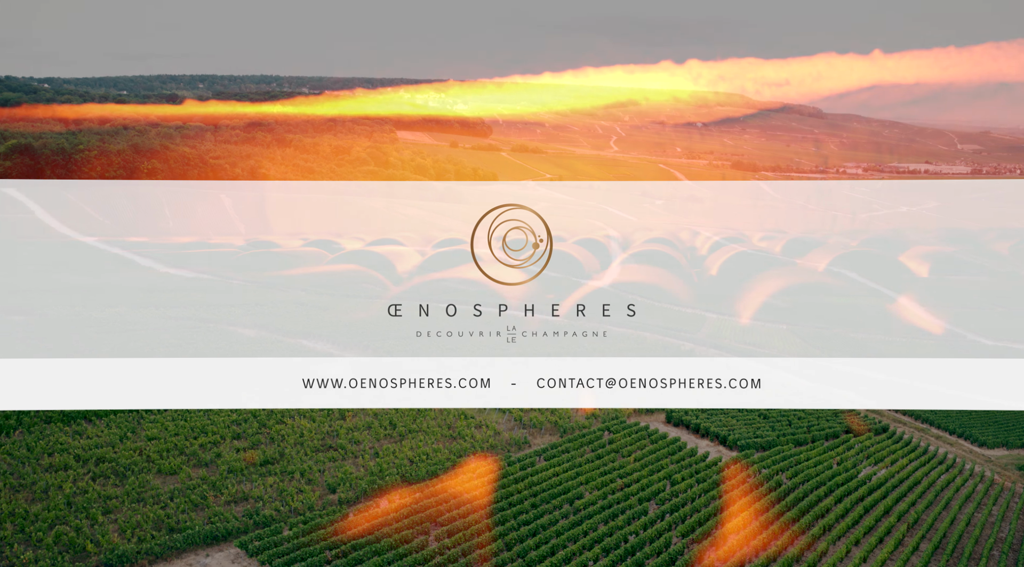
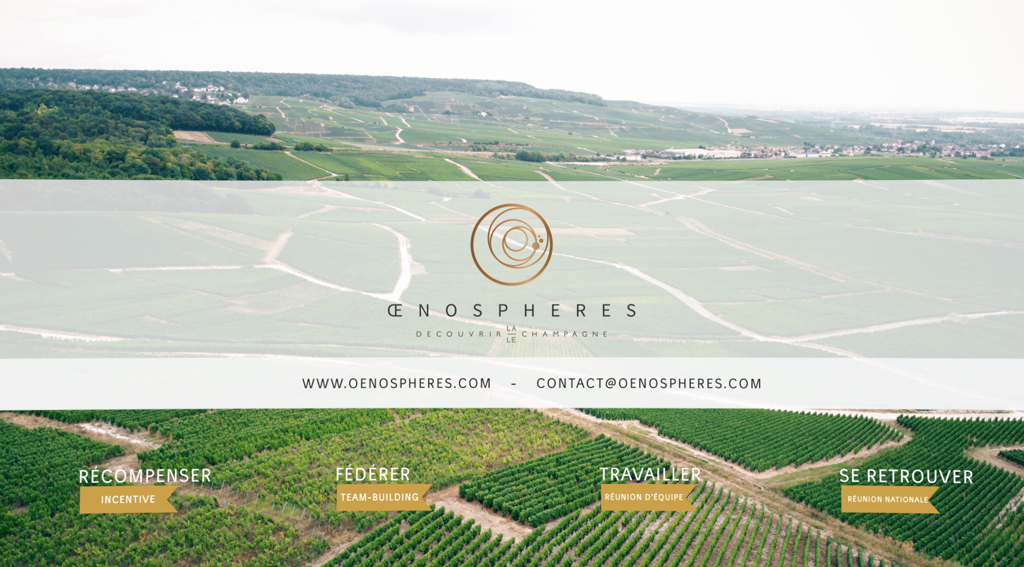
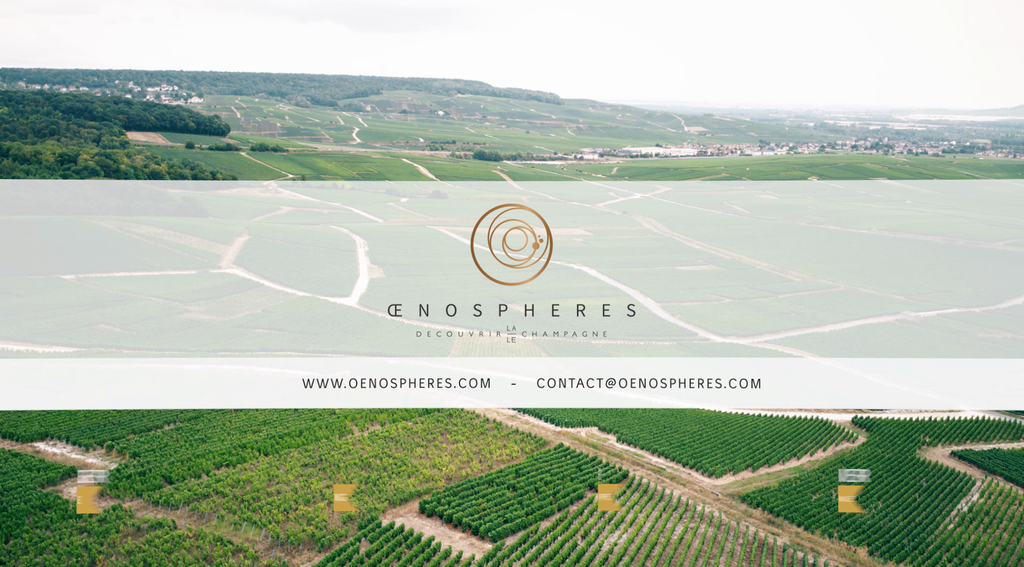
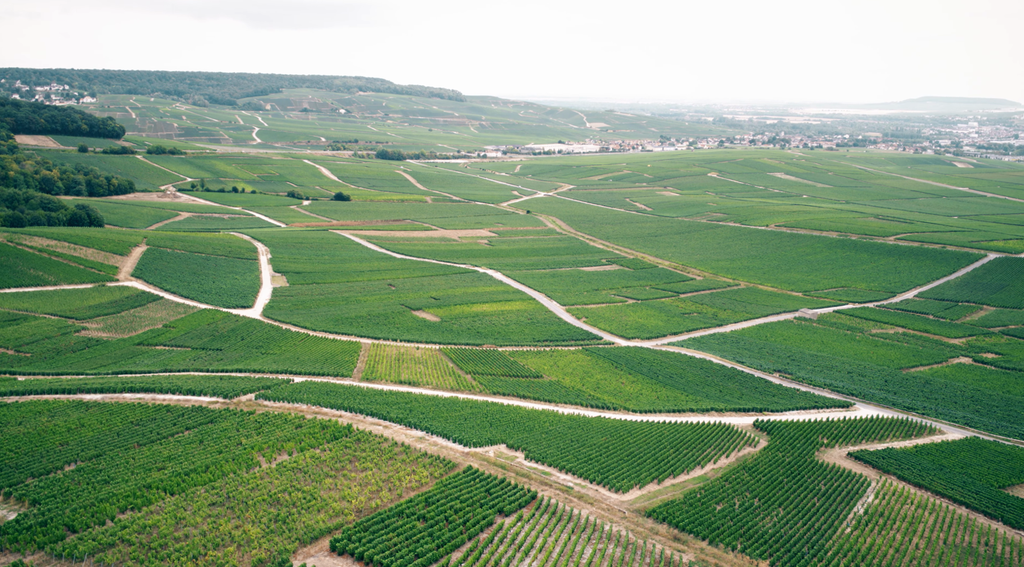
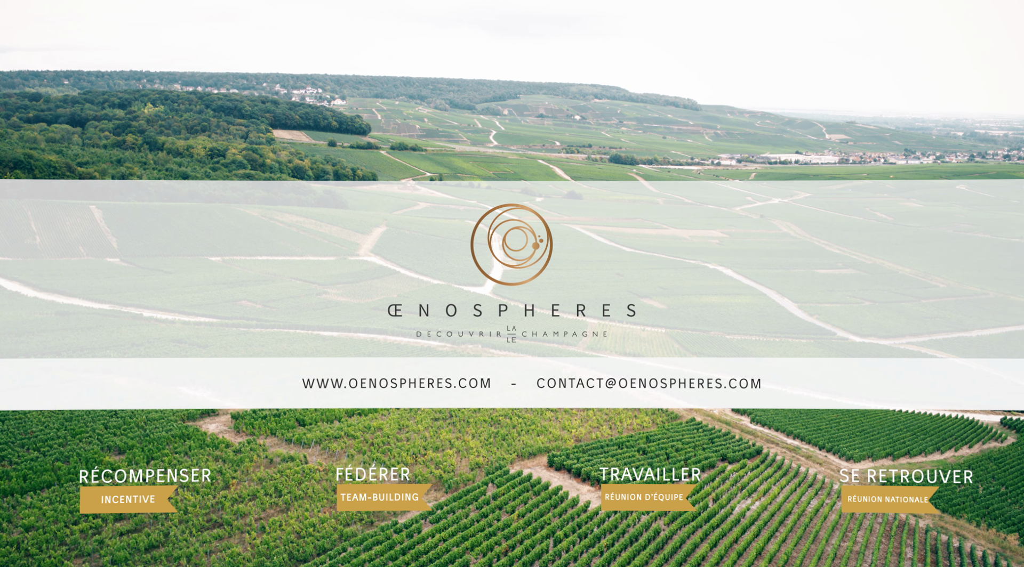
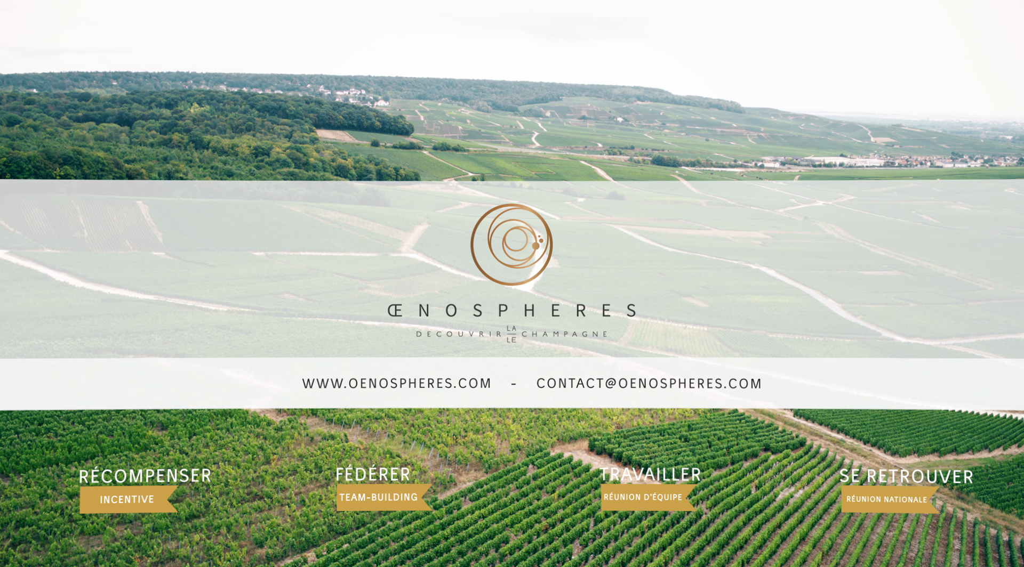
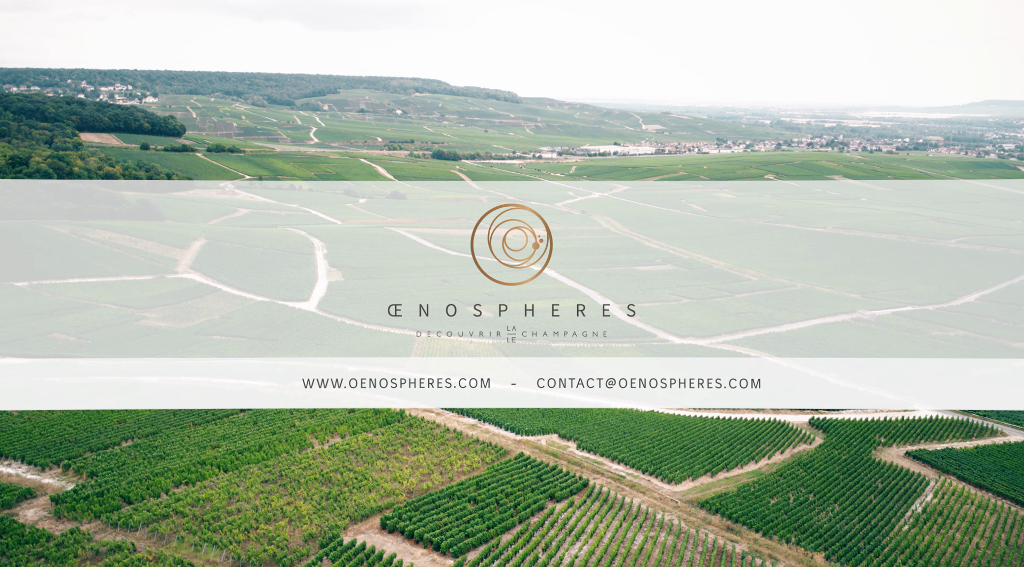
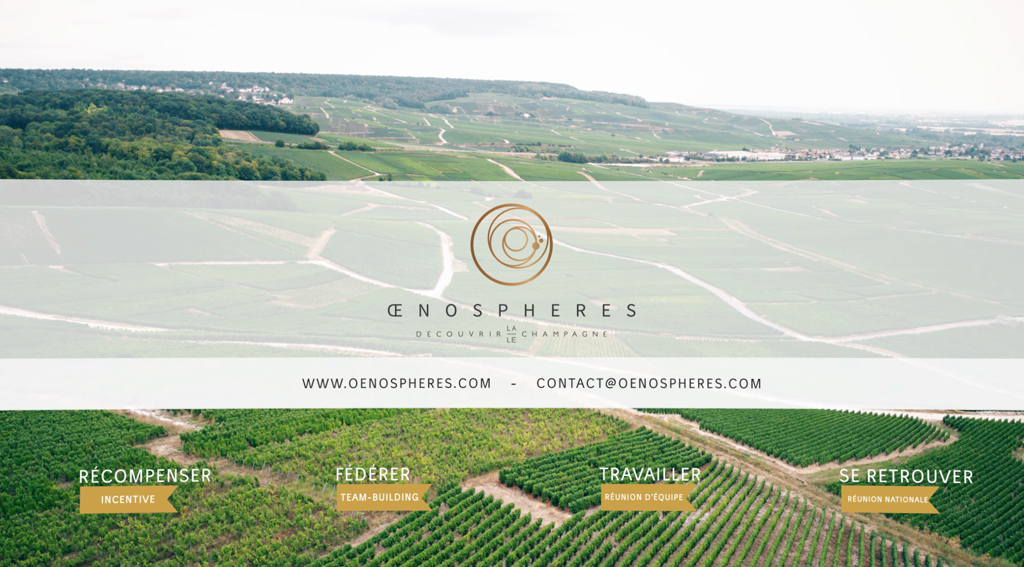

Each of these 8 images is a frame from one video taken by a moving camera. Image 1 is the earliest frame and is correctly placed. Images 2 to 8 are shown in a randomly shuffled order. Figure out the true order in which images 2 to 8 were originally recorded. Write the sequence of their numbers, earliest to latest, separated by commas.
6, 5, 8, 2, 3, 7, 4
